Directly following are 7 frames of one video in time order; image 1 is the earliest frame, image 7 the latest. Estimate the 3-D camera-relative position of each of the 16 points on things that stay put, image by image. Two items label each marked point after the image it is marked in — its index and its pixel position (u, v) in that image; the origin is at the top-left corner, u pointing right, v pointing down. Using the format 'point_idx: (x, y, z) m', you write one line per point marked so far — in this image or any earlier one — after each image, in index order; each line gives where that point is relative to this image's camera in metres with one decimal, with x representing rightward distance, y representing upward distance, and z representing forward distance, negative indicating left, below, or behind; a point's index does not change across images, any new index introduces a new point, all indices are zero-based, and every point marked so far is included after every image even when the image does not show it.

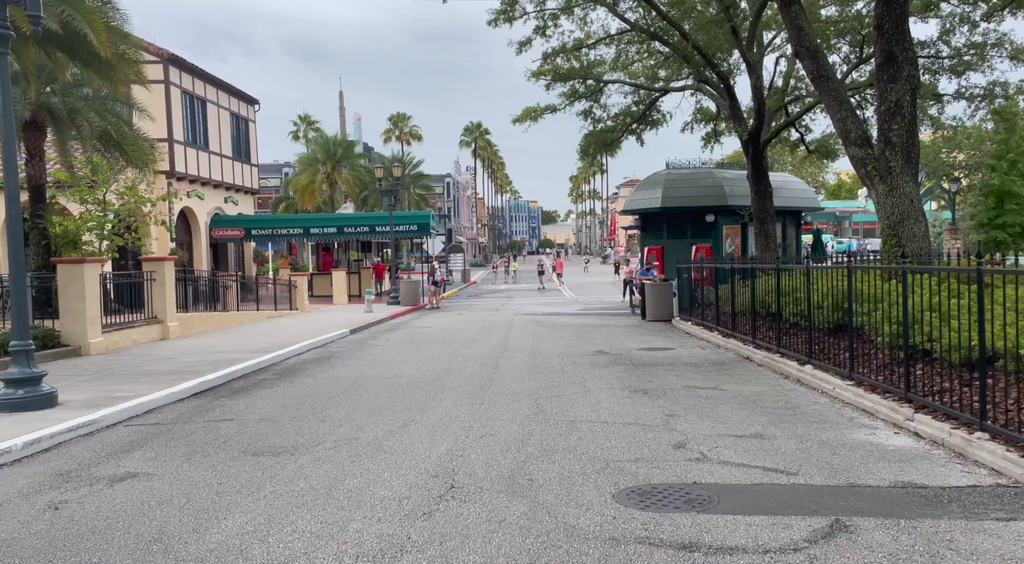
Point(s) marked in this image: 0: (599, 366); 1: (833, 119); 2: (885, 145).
0: (+1.3, -1.3, +14.1) m
1: (+5.0, +2.6, +14.7) m
2: (+5.5, +2.0, +13.8) m
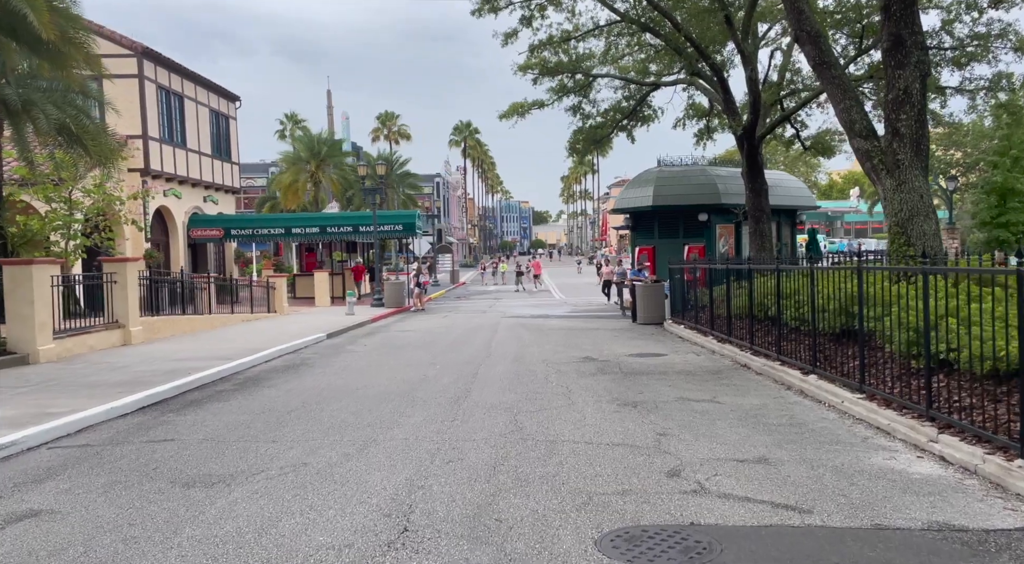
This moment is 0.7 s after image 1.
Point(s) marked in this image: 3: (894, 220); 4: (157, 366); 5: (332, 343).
0: (+1.0, -1.3, +13.1) m
1: (+4.7, +2.5, +13.7) m
2: (+5.2, +2.0, +12.8) m
3: (+5.2, +0.9, +12.9) m
4: (-5.2, -1.2, +13.9) m
5: (-3.8, -1.3, +19.7) m
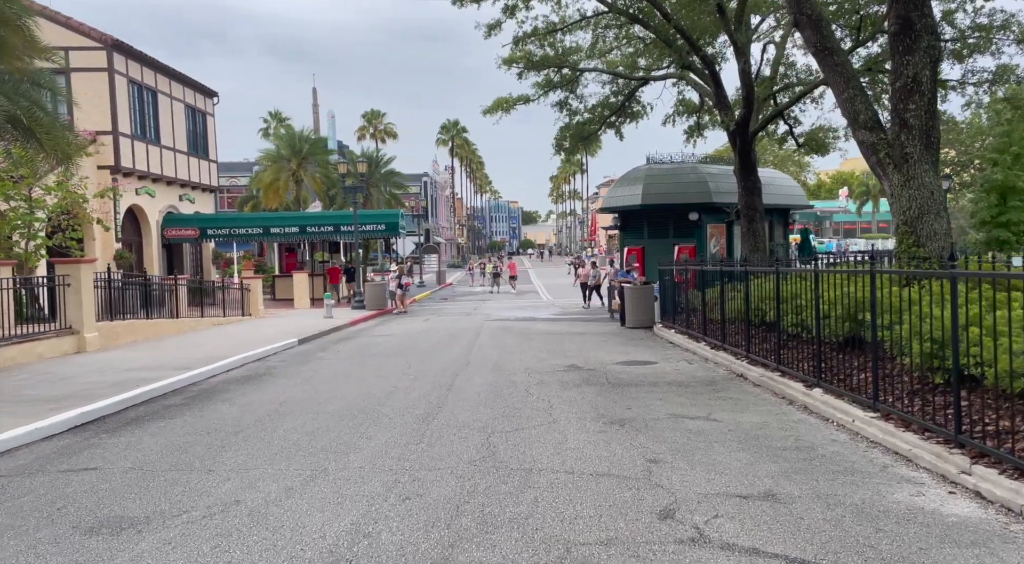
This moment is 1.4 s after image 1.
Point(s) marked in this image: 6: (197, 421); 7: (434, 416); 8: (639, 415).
0: (+0.7, -1.3, +12.1) m
1: (+4.4, +2.5, +12.8) m
2: (+4.9, +1.9, +11.9) m
3: (+4.9, +0.8, +11.9) m
4: (-5.5, -1.3, +12.8) m
5: (-4.1, -1.3, +18.6) m
6: (-3.3, -1.4, +9.8) m
7: (-0.8, -1.4, +9.8) m
8: (+1.3, -1.4, +9.7) m
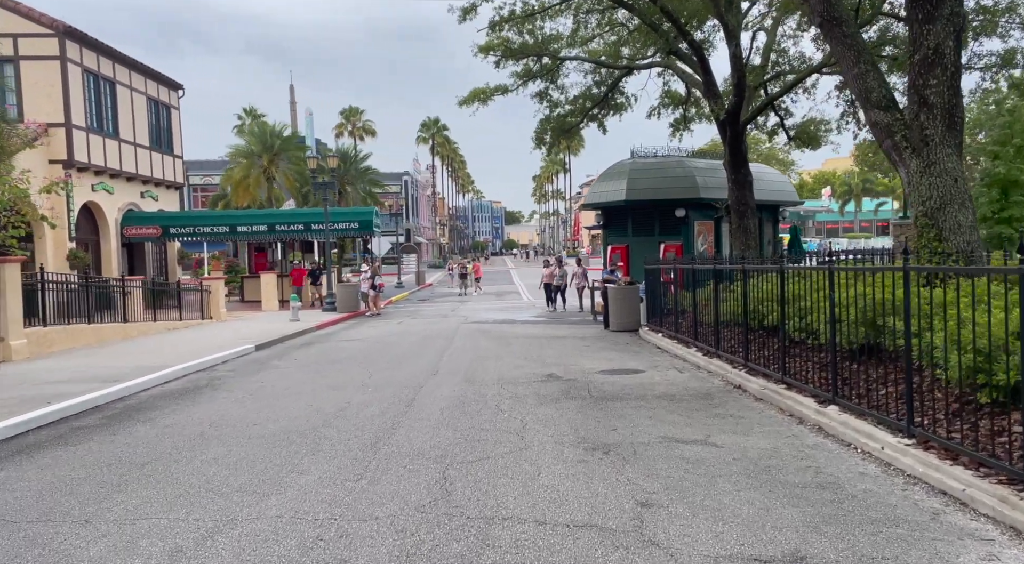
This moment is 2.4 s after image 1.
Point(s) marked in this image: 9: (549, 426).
0: (+0.4, -1.3, +10.7) m
1: (+4.0, +2.5, +11.4) m
2: (+4.5, +2.0, +10.5) m
3: (+4.6, +0.8, +10.6) m
4: (-5.9, -1.3, +11.2) m
5: (-4.6, -1.3, +17.1) m
6: (-3.6, -1.5, +8.3) m
7: (-1.1, -1.4, +8.3) m
8: (+1.0, -1.4, +8.2) m
9: (+0.4, -1.4, +9.0) m
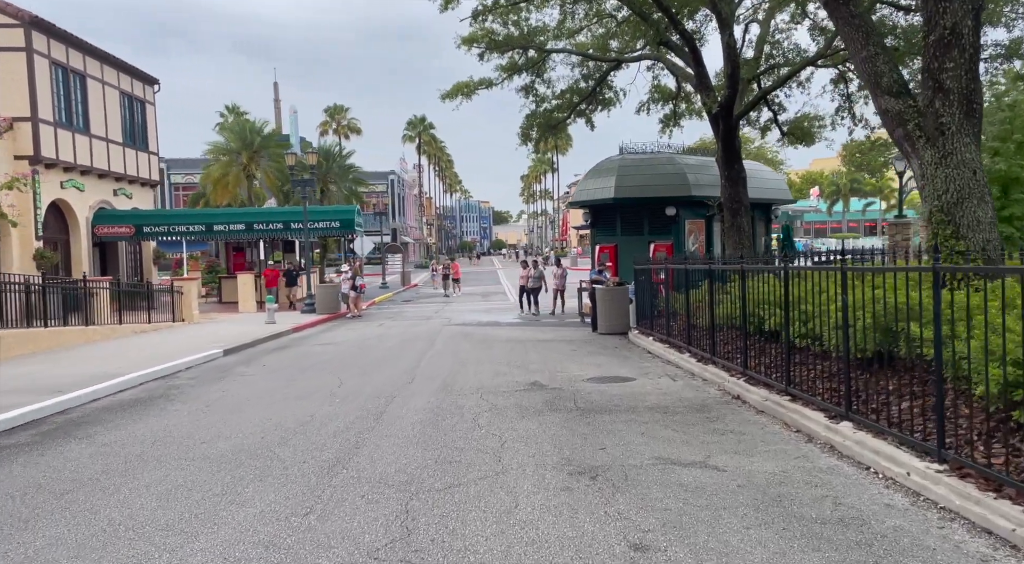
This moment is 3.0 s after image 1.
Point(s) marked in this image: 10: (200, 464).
0: (+0.2, -1.4, +9.8) m
1: (+3.8, +2.5, +10.5) m
2: (+4.3, +1.9, +9.6) m
3: (+4.3, +0.8, +9.7) m
4: (-6.1, -1.3, +10.2) m
5: (-4.9, -1.4, +16.1) m
6: (-3.8, -1.5, +7.3) m
7: (-1.3, -1.4, +7.3) m
8: (+0.8, -1.4, +7.3) m
9: (+0.2, -1.4, +8.1) m
10: (-2.5, -1.4, +7.4) m
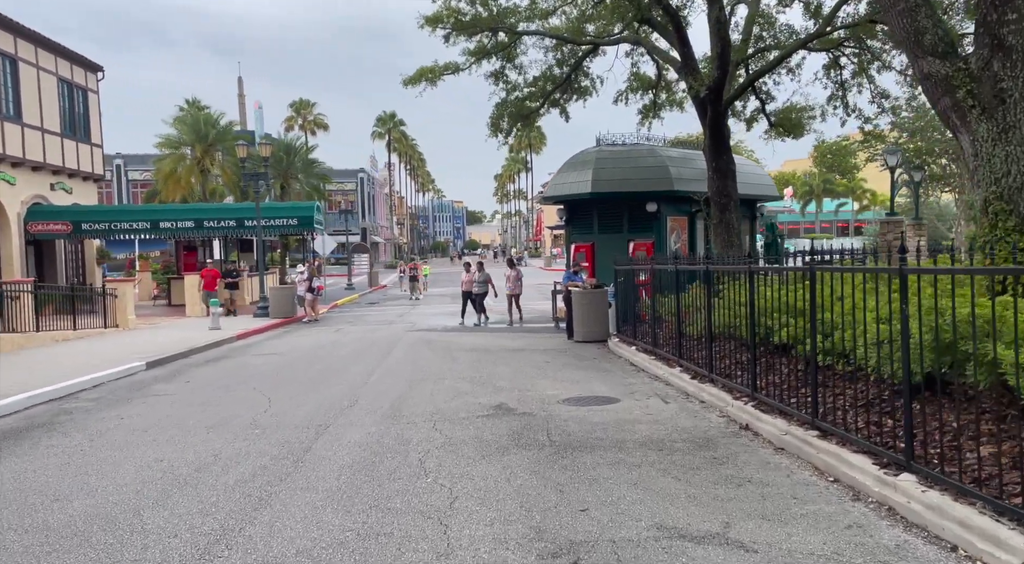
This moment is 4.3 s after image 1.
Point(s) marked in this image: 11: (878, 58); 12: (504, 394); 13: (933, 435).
0: (-0.2, -1.4, +7.8) m
1: (+3.4, +2.4, +8.6) m
2: (+4.0, +1.9, +7.8) m
3: (+4.0, +0.8, +7.8) m
4: (-6.5, -1.4, +8.1) m
5: (-5.4, -1.4, +14.0) m
6: (-4.1, -1.5, +5.2) m
7: (-1.6, -1.5, +5.3) m
8: (+0.5, -1.4, +5.4) m
9: (-0.2, -1.4, +6.1) m
10: (-2.7, -1.5, +5.4) m
11: (+7.3, +4.5, +18.8) m
12: (-0.1, -1.3, +11.1) m
13: (+2.8, -1.0, +6.2) m
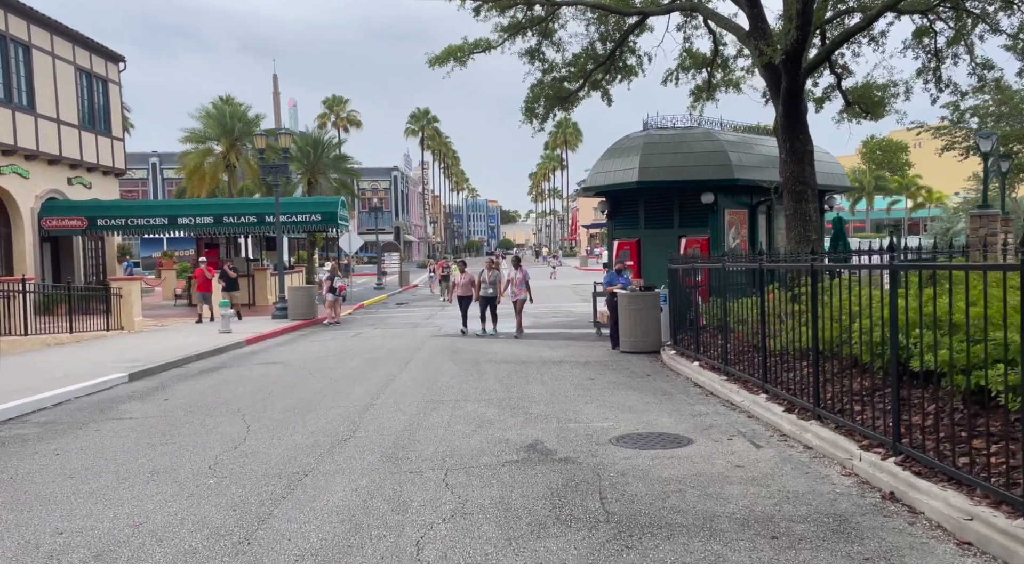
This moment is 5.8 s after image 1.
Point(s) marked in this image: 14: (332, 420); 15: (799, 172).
0: (0.0, -1.4, +5.4) m
1: (+3.7, +2.4, +6.0) m
2: (+4.2, +1.9, +5.2) m
3: (+4.2, +0.8, +5.2) m
4: (-6.2, -1.4, +5.9) m
5: (-4.9, -1.4, +11.7) m
6: (-3.9, -1.5, +3.0) m
7: (-1.5, -1.5, +2.9) m
8: (+0.6, -1.4, +2.9) m
9: (0.0, -1.4, +3.7) m
10: (-2.6, -1.5, +3.0) m
11: (+8.0, +4.4, +16.0) m
12: (+0.3, -1.3, +8.6) m
13: (+2.9, -1.0, +3.6) m
14: (-1.8, -1.4, +9.4) m
15: (+4.8, +1.8, +15.9) m
